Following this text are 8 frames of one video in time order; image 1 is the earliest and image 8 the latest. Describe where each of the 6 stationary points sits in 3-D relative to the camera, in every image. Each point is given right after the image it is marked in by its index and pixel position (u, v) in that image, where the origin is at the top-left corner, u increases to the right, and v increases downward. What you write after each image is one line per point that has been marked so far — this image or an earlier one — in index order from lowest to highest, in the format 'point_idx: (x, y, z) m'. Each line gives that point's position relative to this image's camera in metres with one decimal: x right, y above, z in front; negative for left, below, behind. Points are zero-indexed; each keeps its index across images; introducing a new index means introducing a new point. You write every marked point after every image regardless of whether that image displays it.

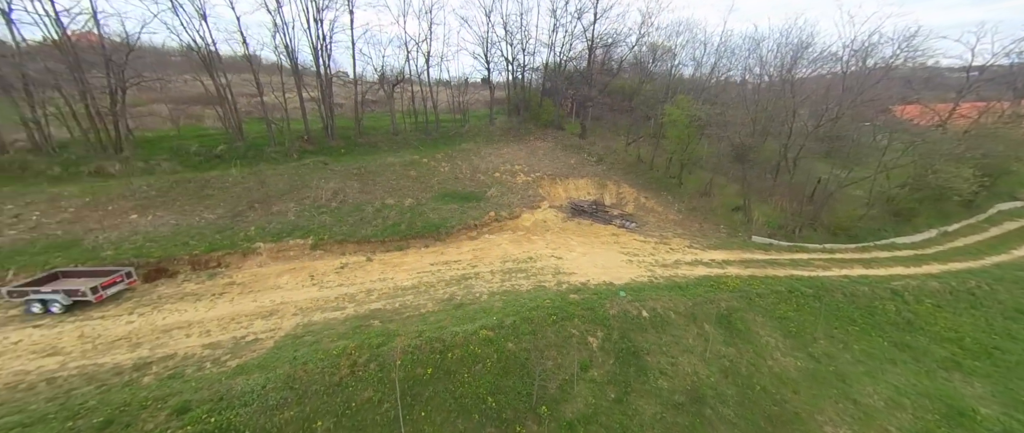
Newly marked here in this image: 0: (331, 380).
0: (-4.4, -4.0, +8.1) m
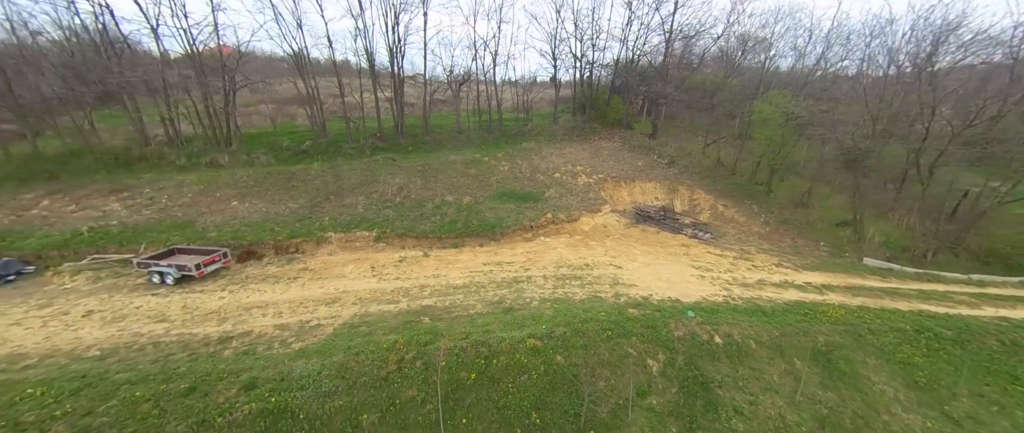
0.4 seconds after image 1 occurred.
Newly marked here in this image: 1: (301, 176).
0: (-3.3, -3.9, +8.2) m
1: (-11.1, +2.2, +18.0) m
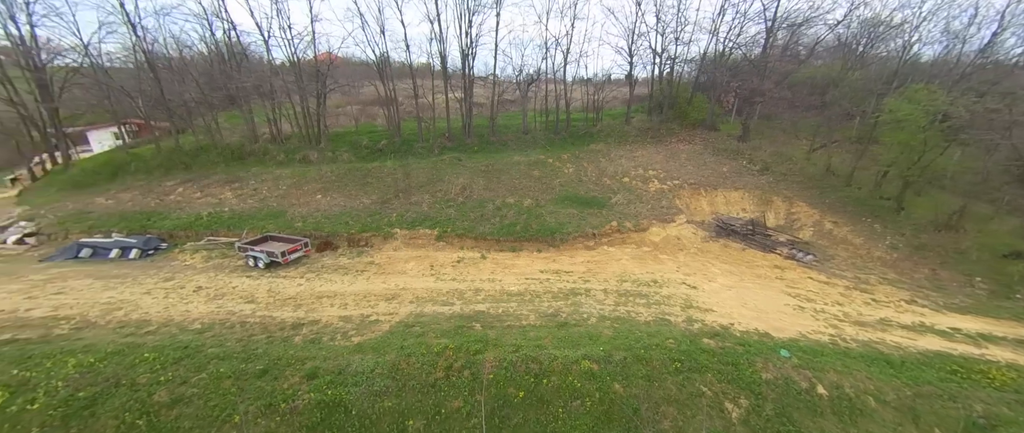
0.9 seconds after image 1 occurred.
0: (-2.1, -4.0, +8.1) m
1: (-7.6, +2.5, +19.2) m
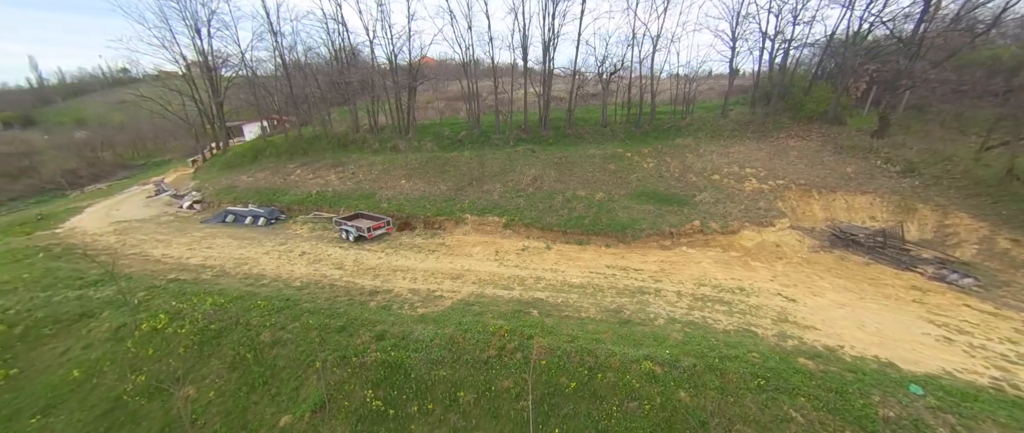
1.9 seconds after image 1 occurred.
0: (-0.8, -3.4, +8.3) m
1: (-3.4, +3.3, +20.2) m
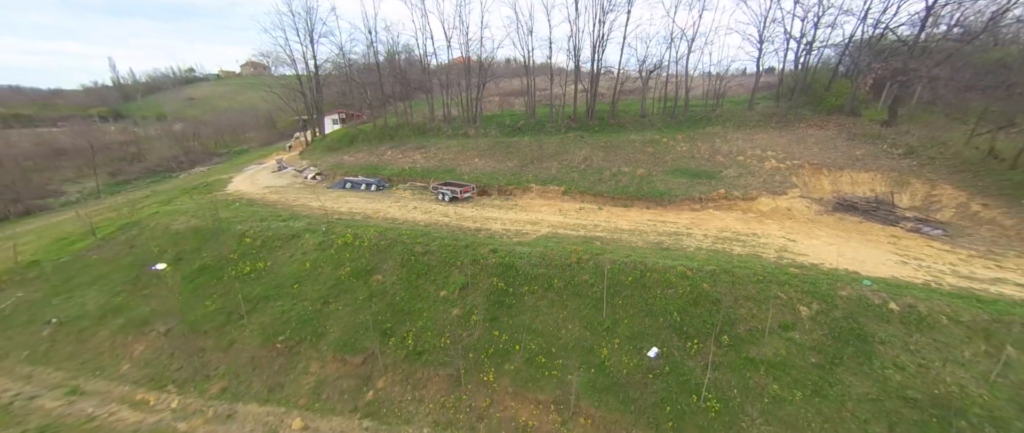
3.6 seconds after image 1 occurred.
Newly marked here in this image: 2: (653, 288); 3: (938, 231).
0: (+1.9, -1.7, +12.4) m
1: (+0.4, +5.2, +24.5) m
2: (+4.7, -2.4, +11.4) m
3: (+17.5, -0.6, +13.9) m
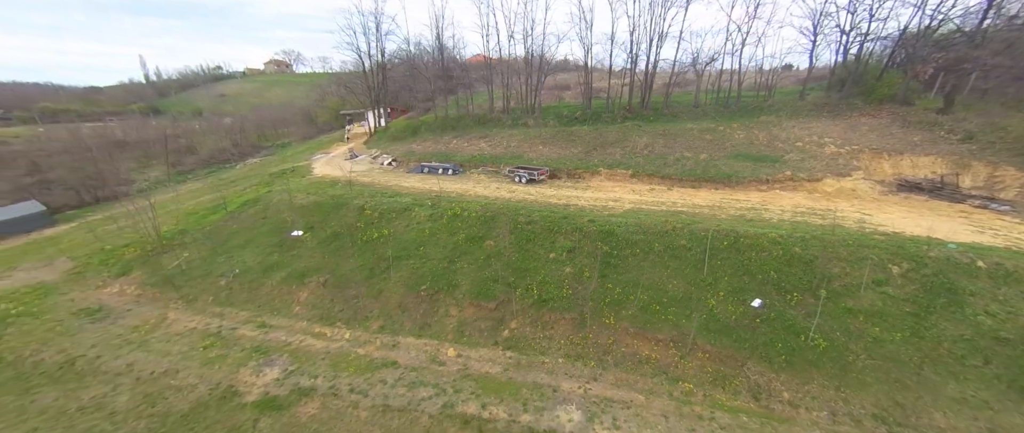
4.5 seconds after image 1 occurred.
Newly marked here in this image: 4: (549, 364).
0: (+6.0, -0.5, +13.9) m
1: (+5.0, +6.4, +26.0) m
2: (+8.8, -1.3, +12.7) m
3: (+21.7, +0.4, +14.6) m
4: (+1.2, -4.6, +10.4) m
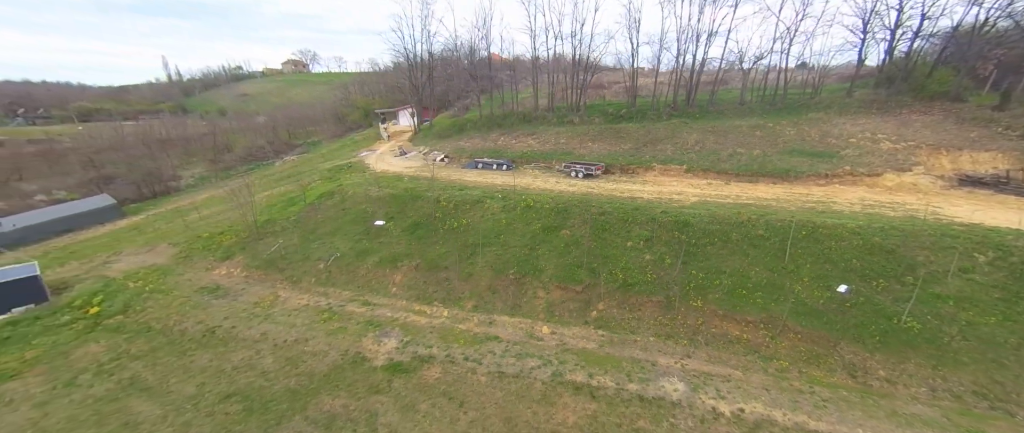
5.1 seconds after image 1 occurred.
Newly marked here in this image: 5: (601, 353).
0: (+9.3, -0.2, +14.4) m
1: (+8.9, +6.7, +26.5) m
2: (+12.0, -0.9, +13.1) m
3: (+25.0, +0.7, +14.6) m
4: (+4.3, -4.1, +11.2) m
5: (+2.9, -4.4, +10.8) m
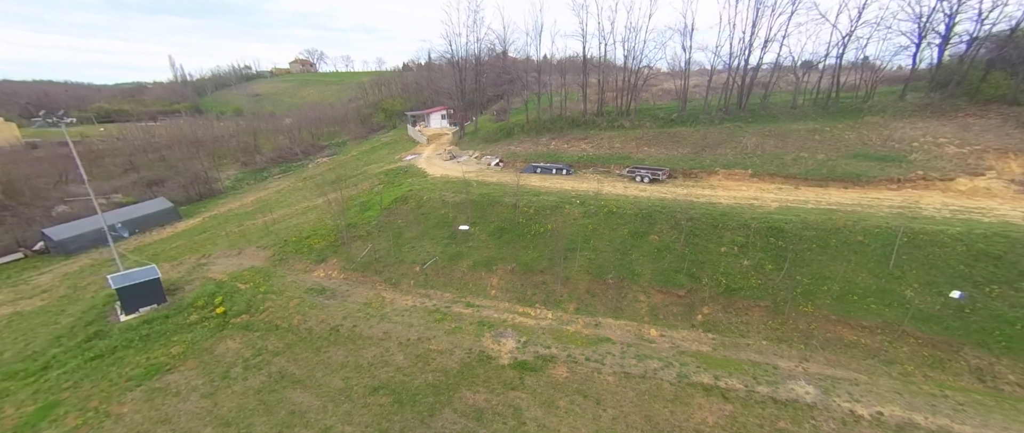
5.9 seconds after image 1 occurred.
0: (+13.4, -0.4, +14.6) m
1: (+13.2, +6.4, +26.7) m
2: (+16.0, -1.2, +13.2) m
3: (+29.0, +0.4, +14.3) m
4: (+8.2, -4.4, +11.5) m
5: (+6.8, -4.6, +11.1) m
